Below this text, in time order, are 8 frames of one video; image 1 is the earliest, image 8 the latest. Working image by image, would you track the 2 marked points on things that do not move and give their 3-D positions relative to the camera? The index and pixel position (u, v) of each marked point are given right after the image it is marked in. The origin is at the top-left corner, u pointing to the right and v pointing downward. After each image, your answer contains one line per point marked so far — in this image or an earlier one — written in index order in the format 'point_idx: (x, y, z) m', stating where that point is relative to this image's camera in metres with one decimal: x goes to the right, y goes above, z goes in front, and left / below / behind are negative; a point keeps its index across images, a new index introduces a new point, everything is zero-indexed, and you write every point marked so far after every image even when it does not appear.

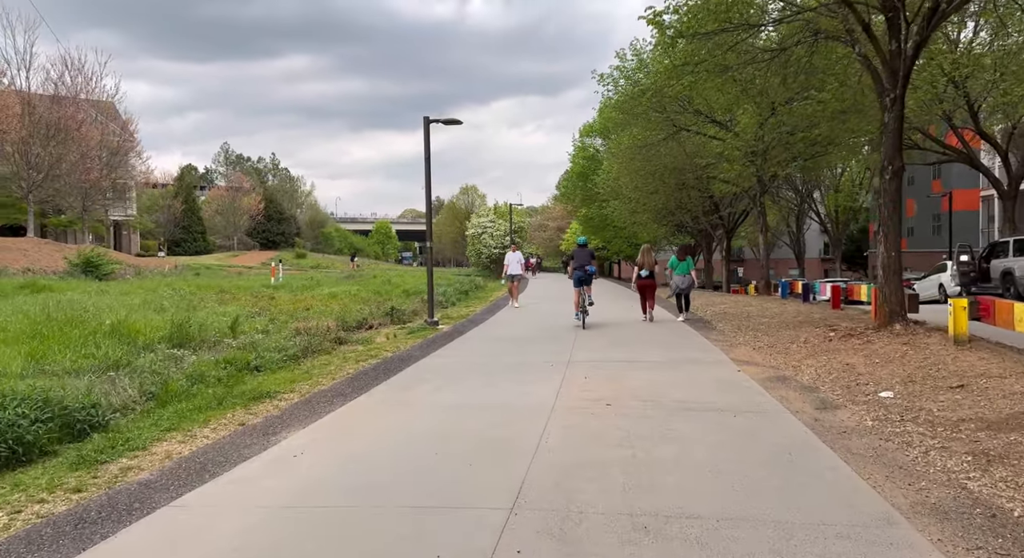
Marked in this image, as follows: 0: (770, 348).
0: (+3.4, -0.9, +11.3) m
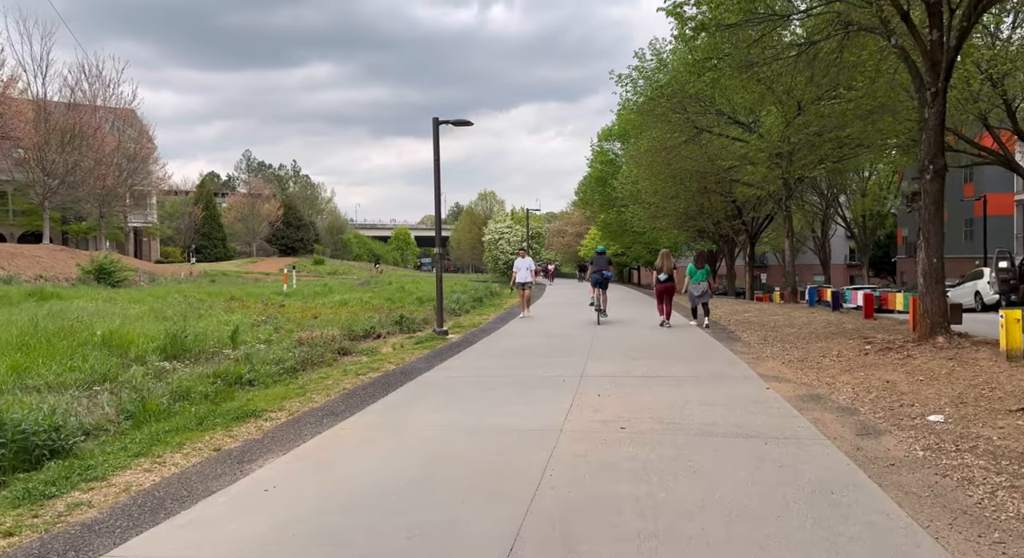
0: (+3.5, -1.0, +10.5) m
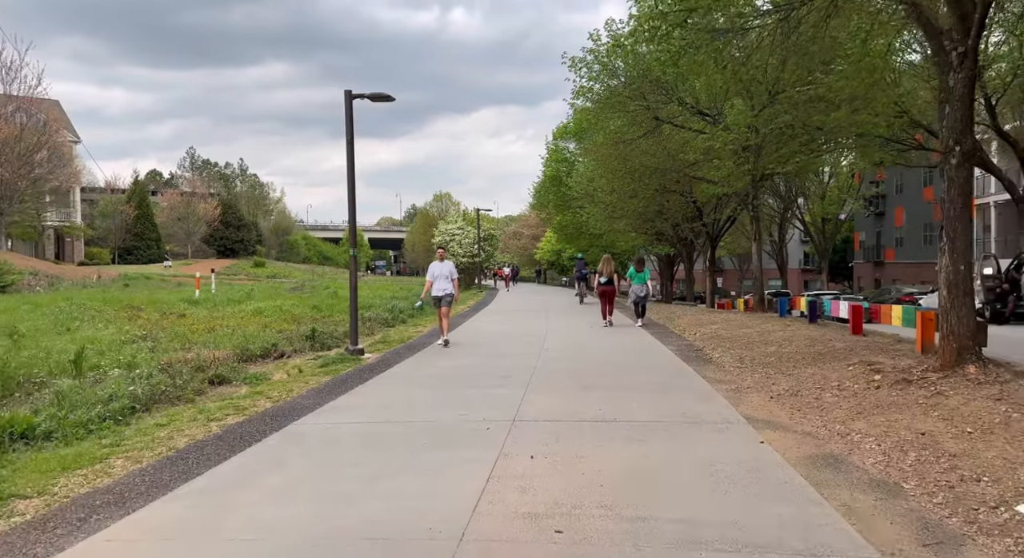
0: (+2.6, -1.1, +8.1) m
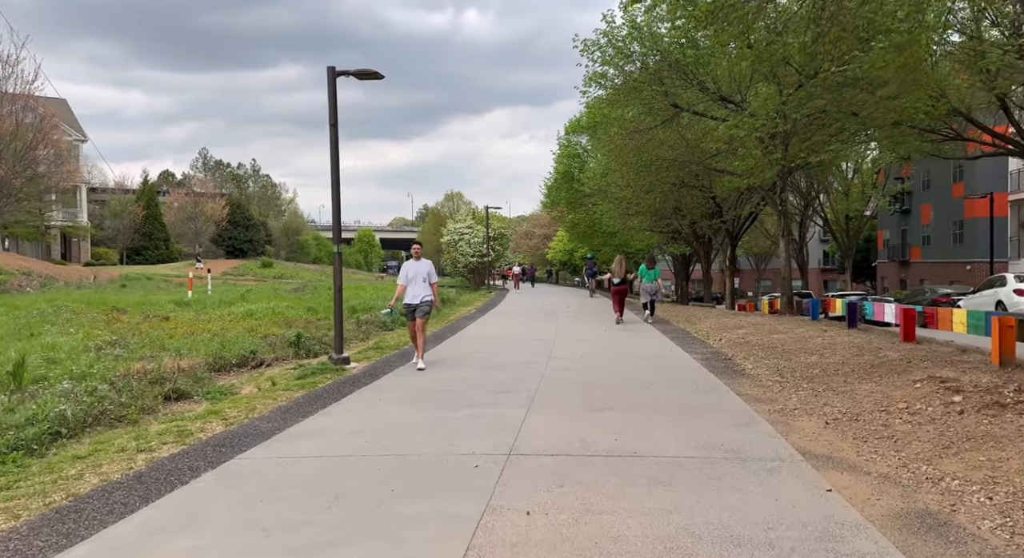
0: (+2.6, -1.1, +6.6) m
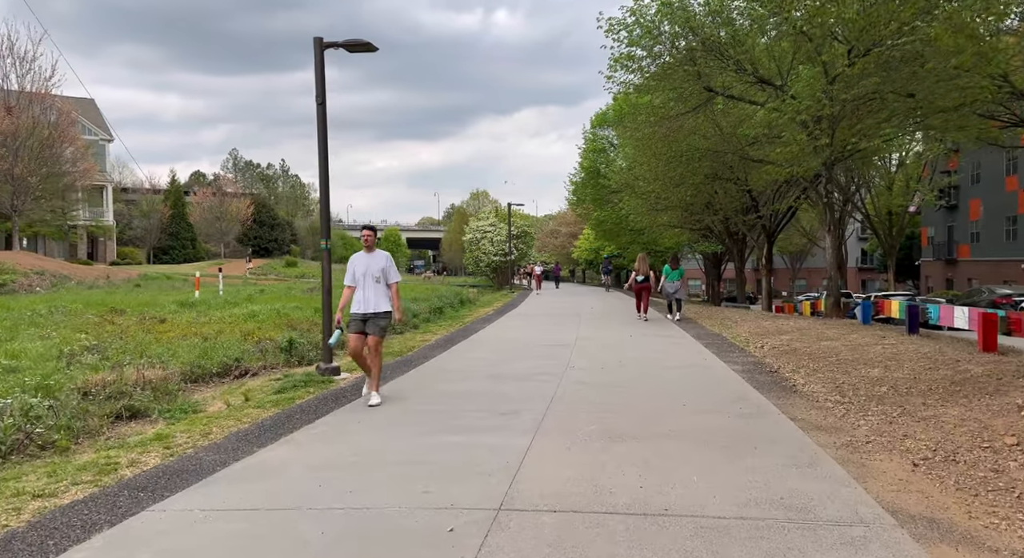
0: (+2.6, -1.1, +5.1) m
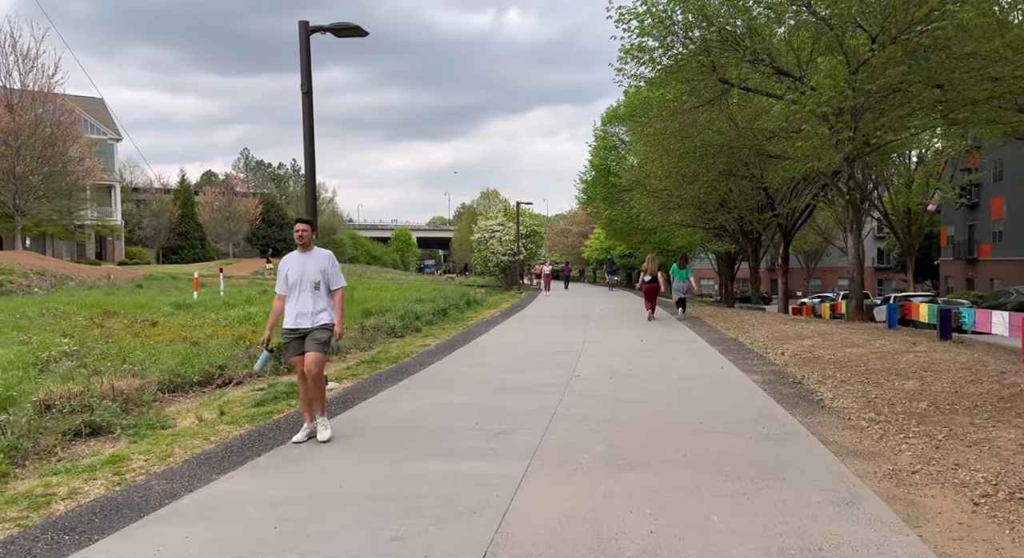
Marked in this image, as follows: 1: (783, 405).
0: (+2.5, -1.1, +4.3) m
1: (+2.4, -1.1, +7.7) m
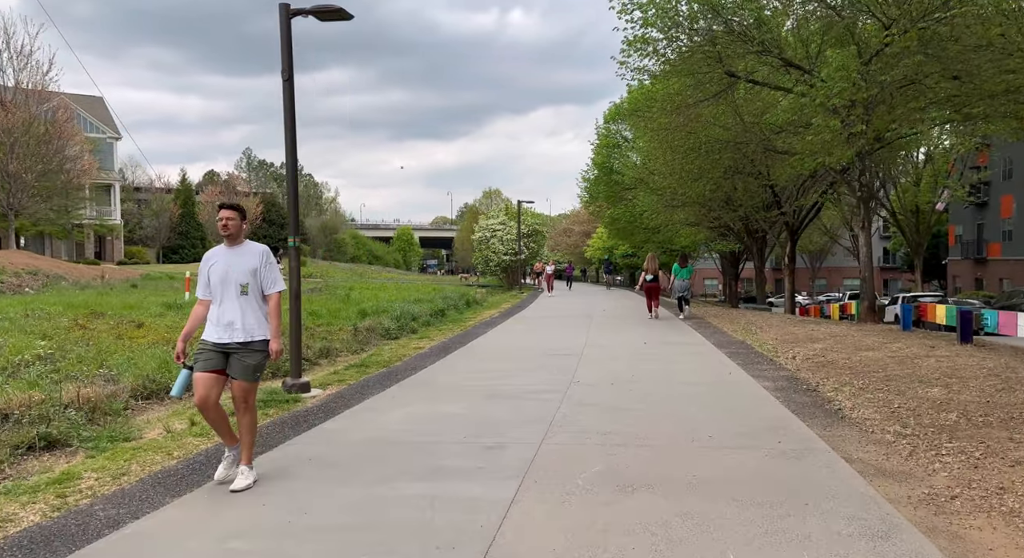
0: (+2.5, -1.1, +3.7) m
1: (+2.4, -1.1, +7.1) m
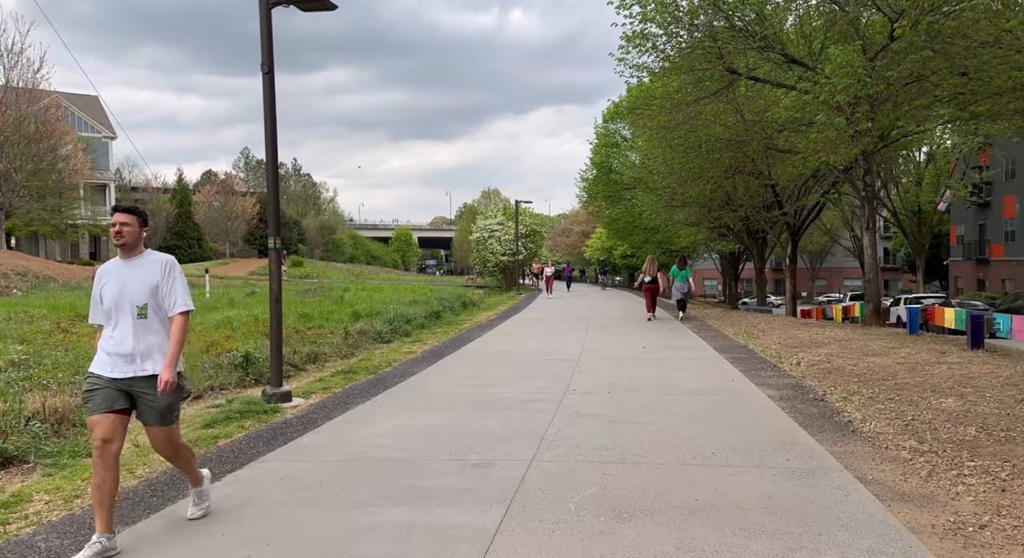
0: (+2.4, -1.2, +3.3) m
1: (+2.3, -1.1, +6.7) m
